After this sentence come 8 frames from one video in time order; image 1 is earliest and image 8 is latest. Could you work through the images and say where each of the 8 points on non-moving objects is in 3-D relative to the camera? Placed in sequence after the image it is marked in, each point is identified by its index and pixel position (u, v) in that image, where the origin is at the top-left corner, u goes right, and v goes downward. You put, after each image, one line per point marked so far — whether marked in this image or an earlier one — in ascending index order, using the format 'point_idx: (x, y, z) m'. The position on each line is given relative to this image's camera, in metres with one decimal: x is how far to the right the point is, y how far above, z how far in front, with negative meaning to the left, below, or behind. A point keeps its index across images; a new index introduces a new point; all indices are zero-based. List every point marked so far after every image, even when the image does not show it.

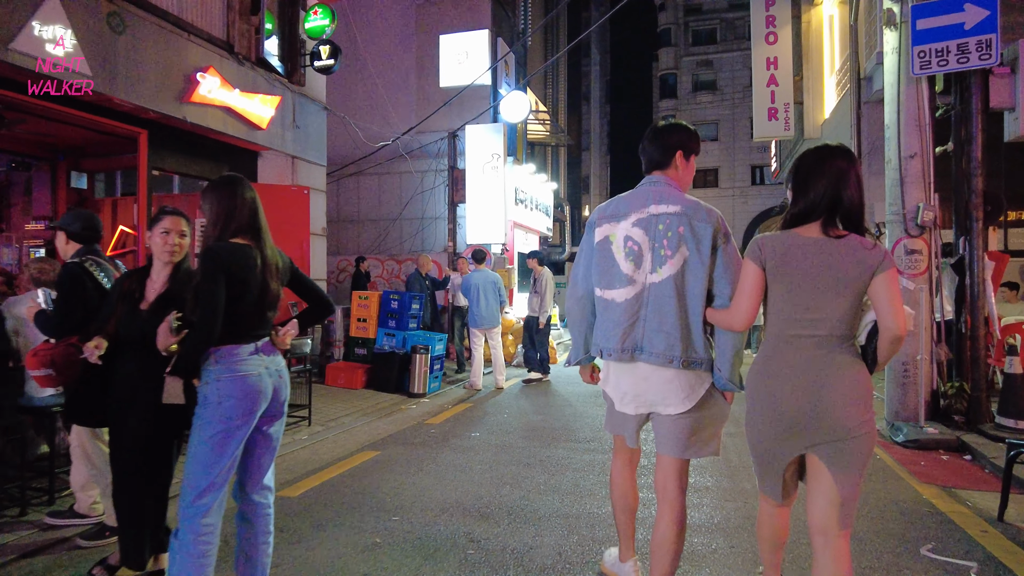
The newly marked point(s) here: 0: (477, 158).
0: (-0.7, +2.5, +13.0) m
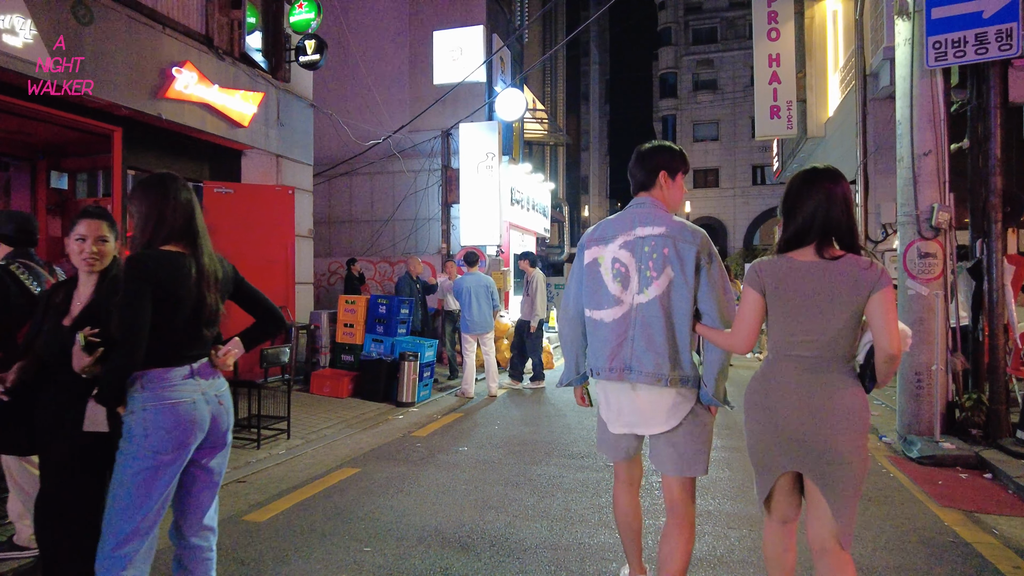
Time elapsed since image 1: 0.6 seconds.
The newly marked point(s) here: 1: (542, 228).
0: (-0.8, +2.5, +12.6) m
1: (+0.8, +1.5, +16.9) m
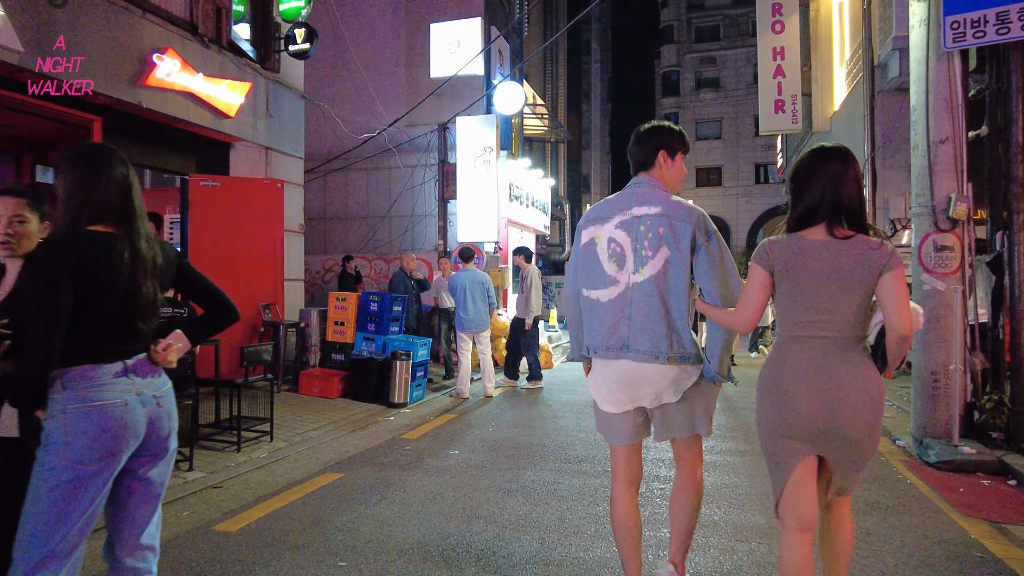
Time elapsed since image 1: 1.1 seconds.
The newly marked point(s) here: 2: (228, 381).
0: (-0.8, +2.5, +12.3) m
1: (+0.7, +1.6, +16.6) m
2: (-2.6, -0.8, +6.0) m
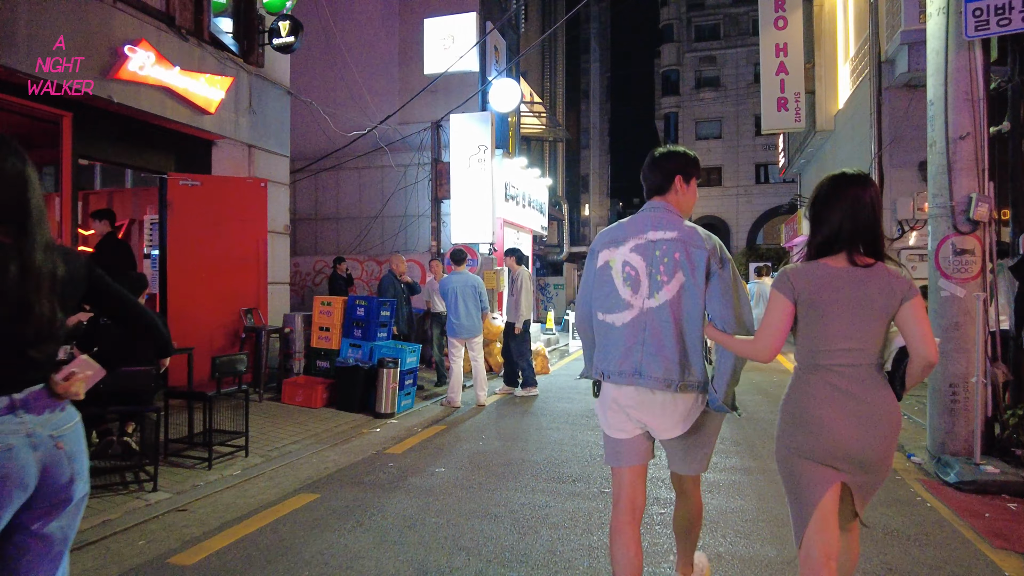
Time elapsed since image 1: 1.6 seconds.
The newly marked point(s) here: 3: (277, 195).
0: (-0.9, +2.5, +11.9) m
1: (+0.7, +1.5, +16.2) m
2: (-2.6, -0.9, +5.6) m
3: (-3.3, +1.3, +9.2) m
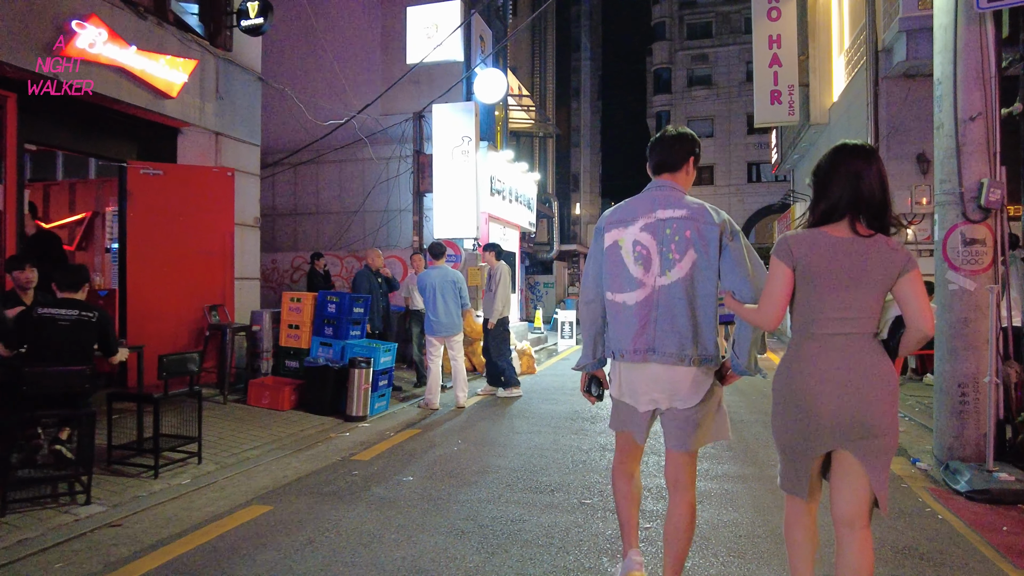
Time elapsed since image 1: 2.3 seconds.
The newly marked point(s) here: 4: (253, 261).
0: (-1.2, +2.5, +11.5) m
1: (+0.3, +1.6, +15.8) m
2: (-2.8, -0.8, +5.1) m
3: (-3.5, +1.4, +8.7) m
4: (-3.4, +0.4, +8.8) m
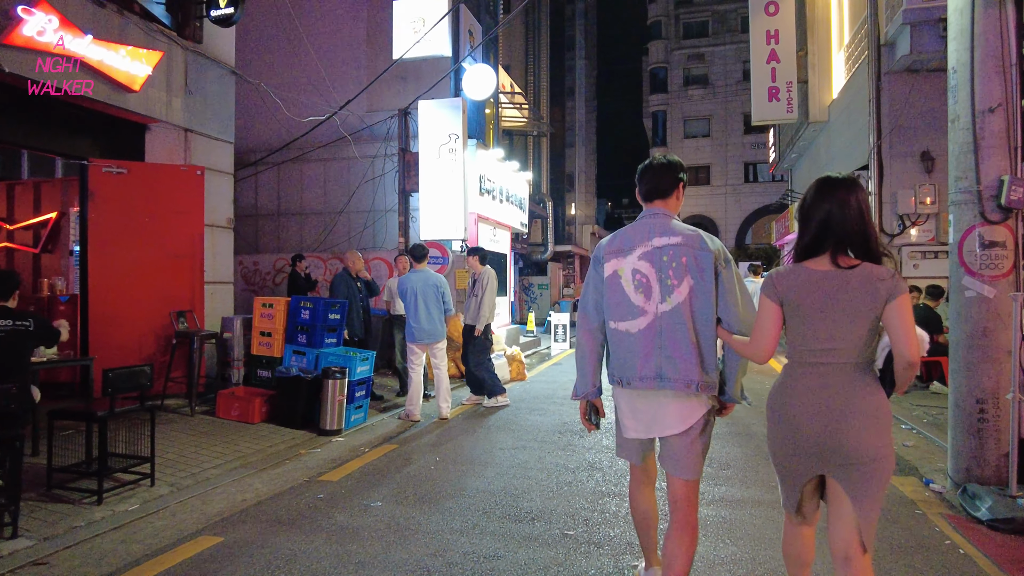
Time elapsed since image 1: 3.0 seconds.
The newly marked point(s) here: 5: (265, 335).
0: (-1.4, +2.5, +11.1) m
1: (+0.1, +1.5, +15.4) m
2: (-3.0, -0.9, +4.7) m
3: (-3.7, +1.3, +8.3) m
4: (-3.6, +0.3, +8.4) m
5: (-2.7, -0.5, +7.3) m
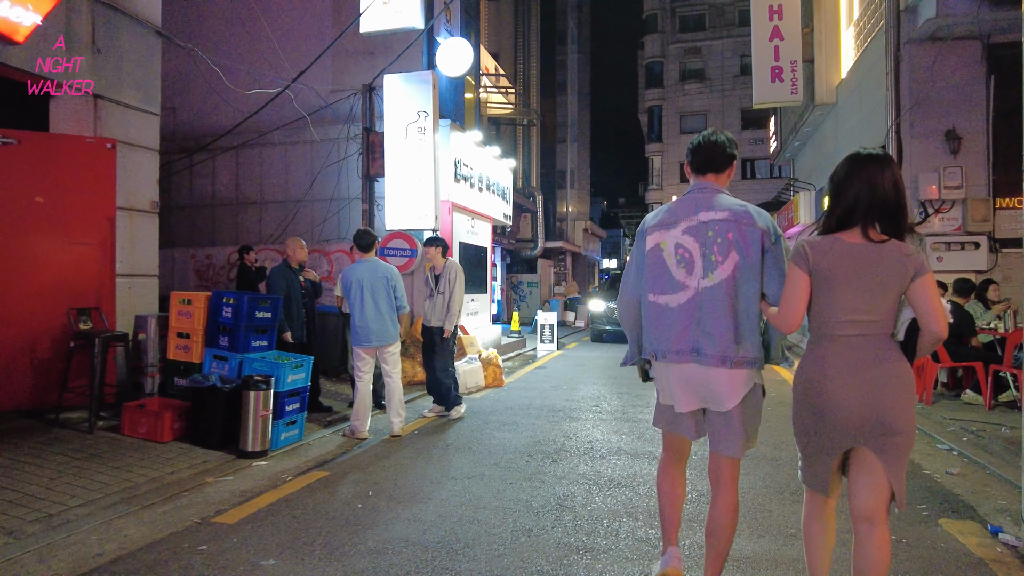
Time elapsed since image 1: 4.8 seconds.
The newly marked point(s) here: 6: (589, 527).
0: (-1.7, +2.5, +9.9) m
1: (-0.2, +1.6, +14.2) m
2: (-3.3, -0.8, +3.6) m
3: (-4.0, +1.4, +7.1) m
4: (-4.0, +0.4, +7.2) m
5: (-3.0, -0.4, +6.2) m
6: (+0.5, -1.4, +3.9) m
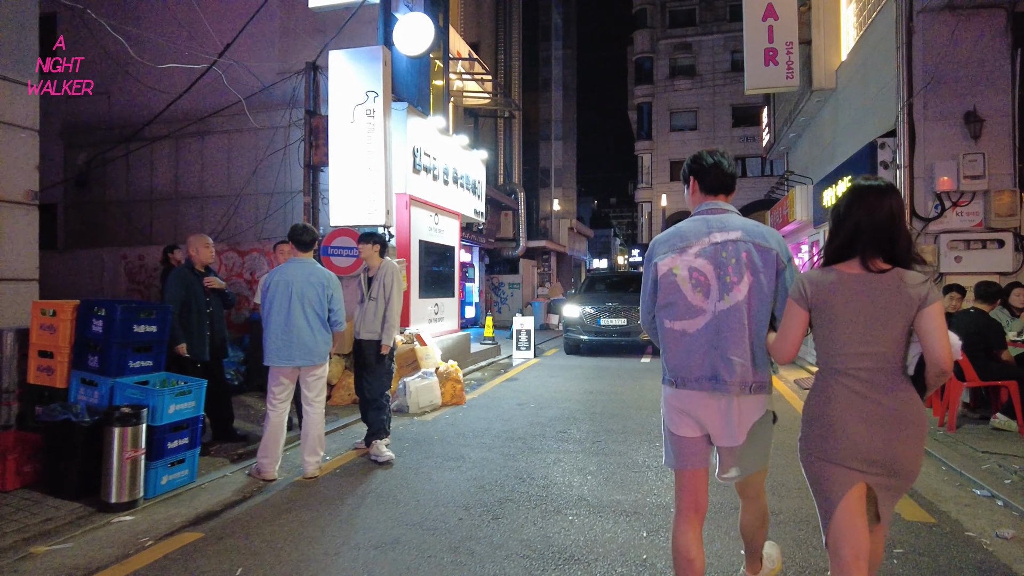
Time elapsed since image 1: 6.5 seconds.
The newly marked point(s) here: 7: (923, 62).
0: (-2.2, +2.5, +8.7) m
1: (-0.8, +1.5, +13.1) m
2: (-3.7, -0.9, +2.4) m
3: (-4.5, +1.3, +5.9) m
4: (-4.4, +0.3, +6.0) m
5: (-3.5, -0.5, +5.0) m
6: (0.0, -1.5, +2.7) m
7: (+5.0, +2.7, +8.1) m
